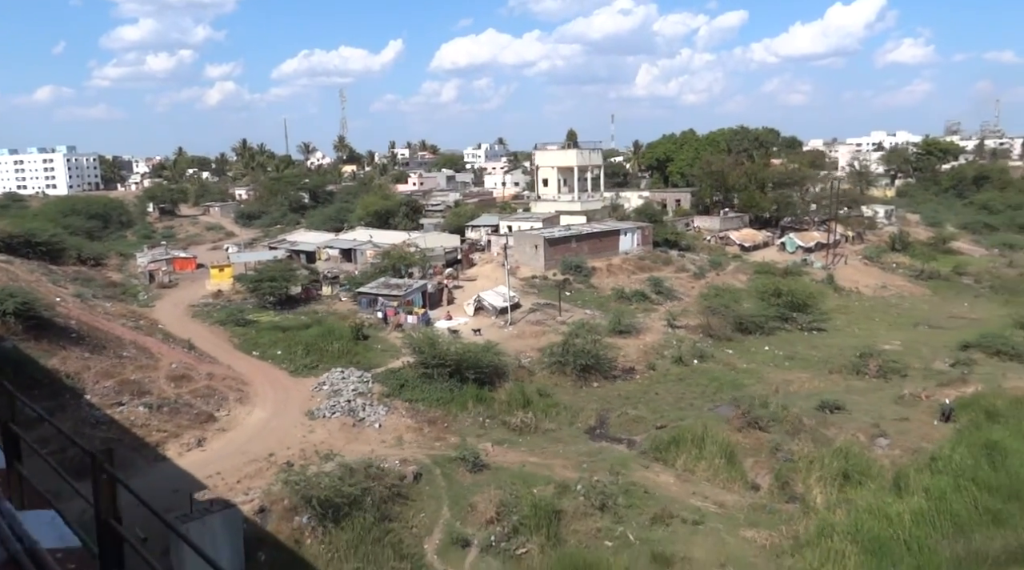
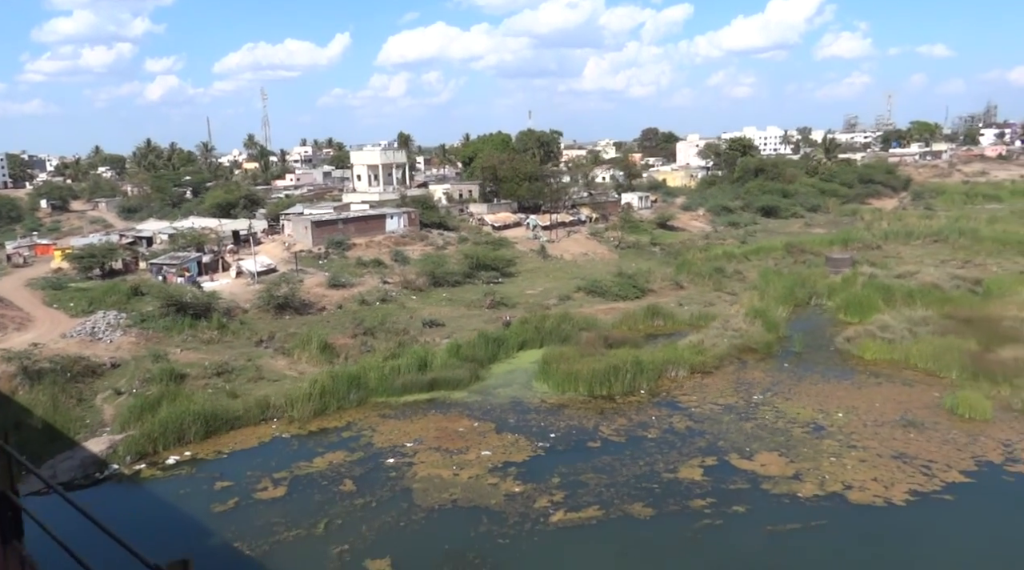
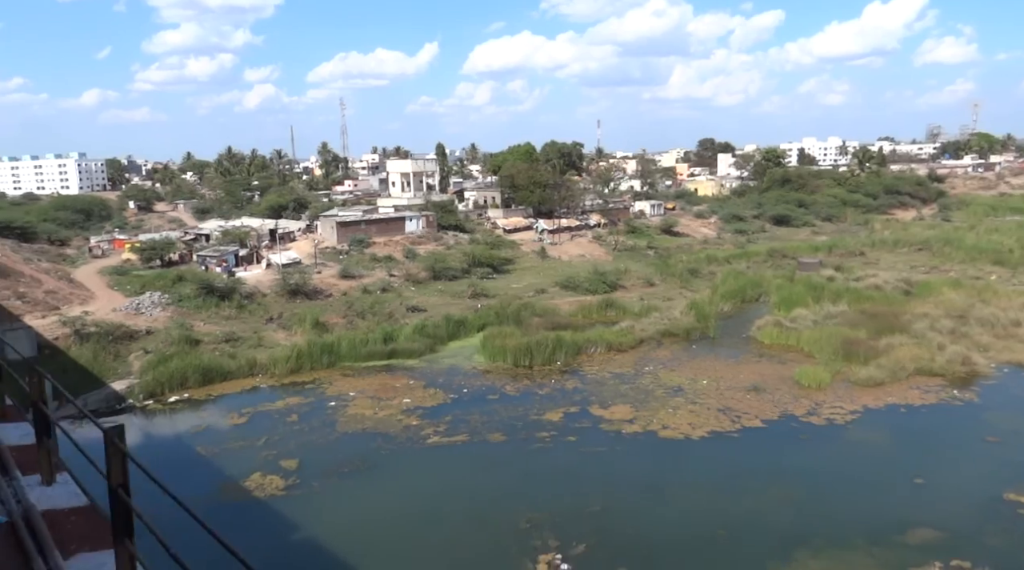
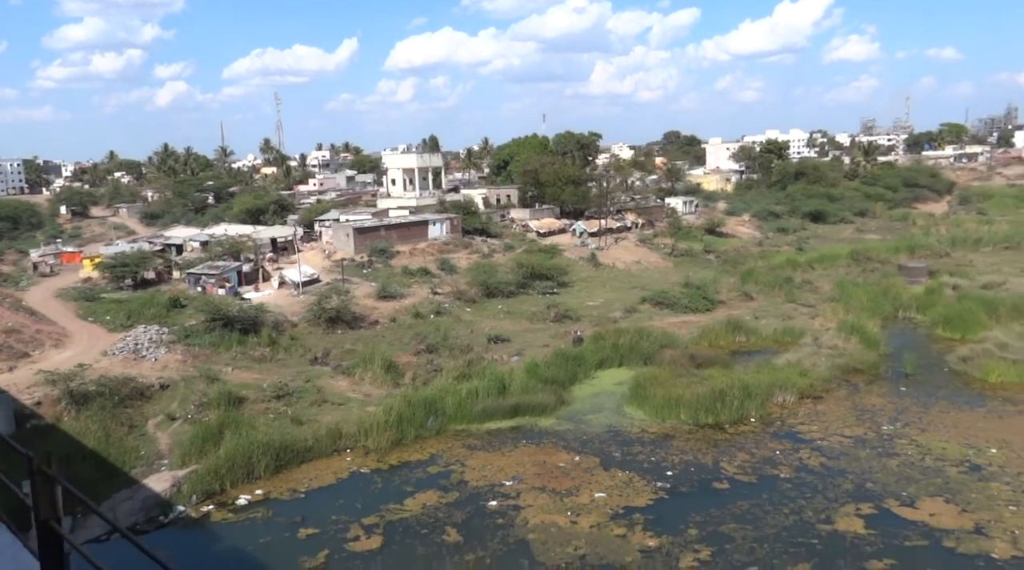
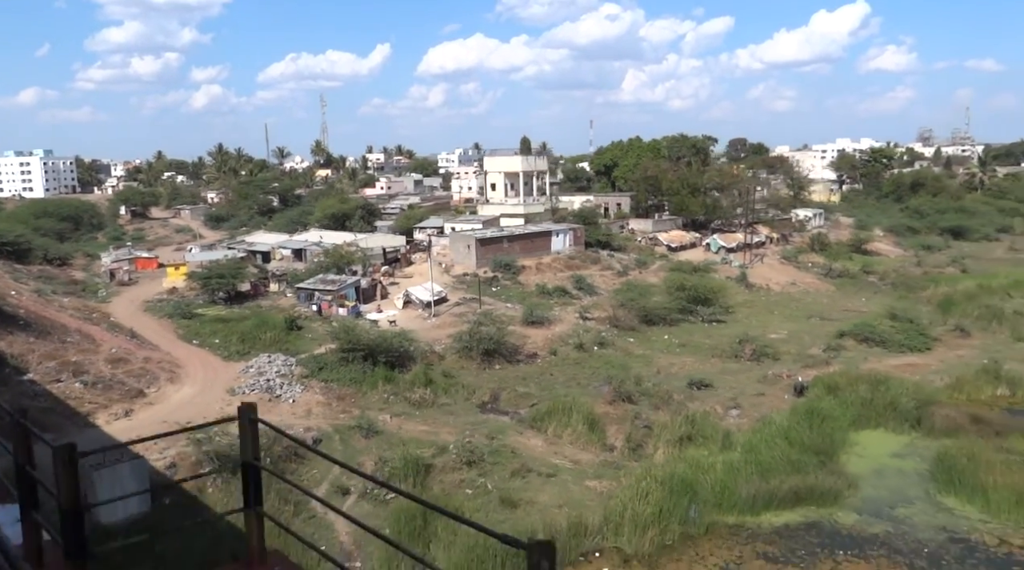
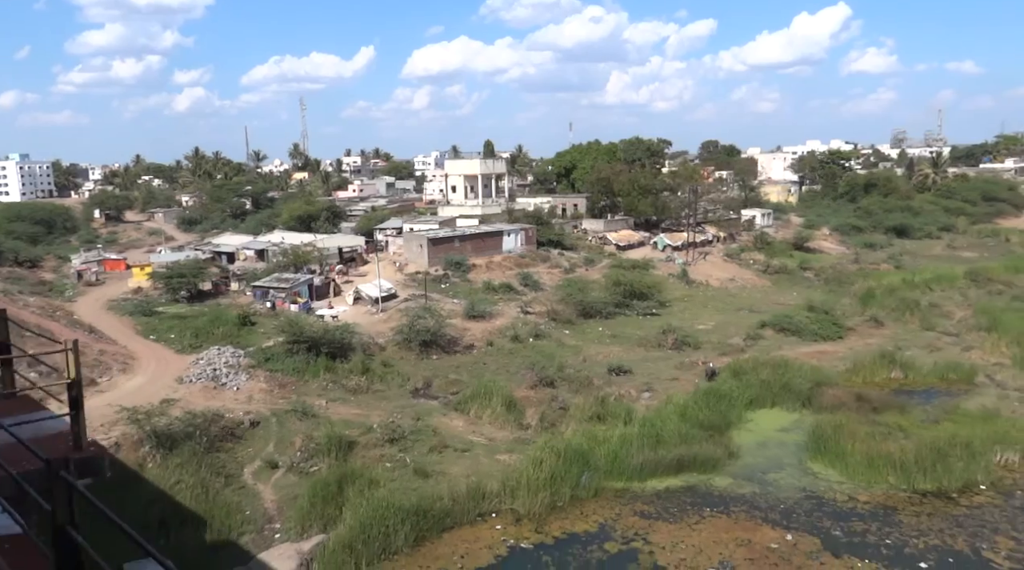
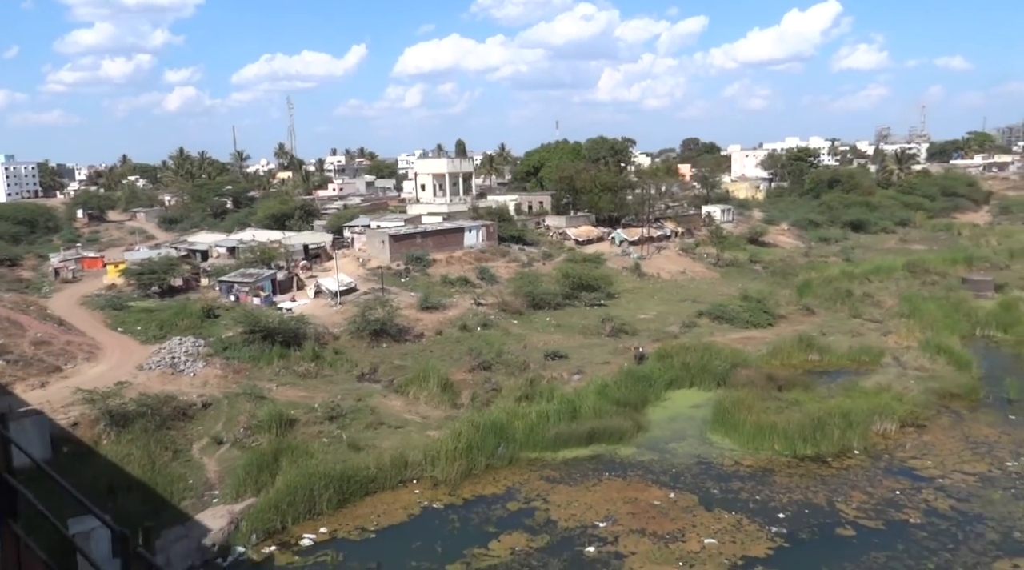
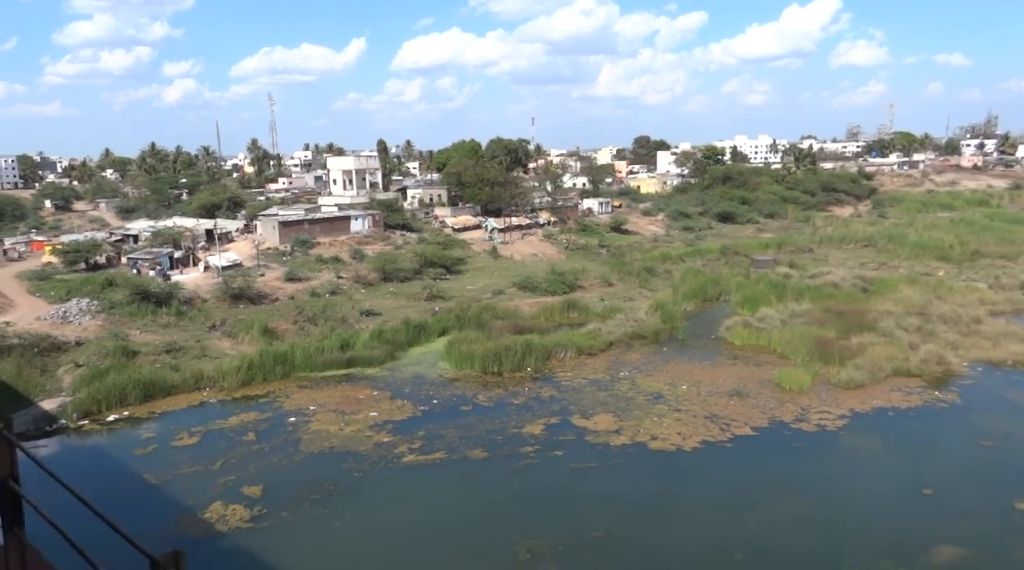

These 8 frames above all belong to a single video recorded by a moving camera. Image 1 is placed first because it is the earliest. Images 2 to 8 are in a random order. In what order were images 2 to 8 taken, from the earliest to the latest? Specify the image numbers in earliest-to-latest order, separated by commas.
5, 6, 7, 4, 2, 8, 3
